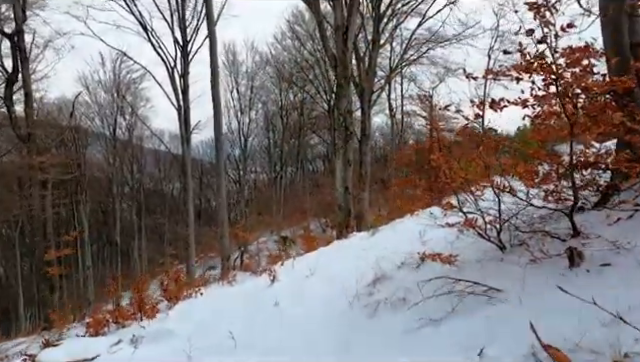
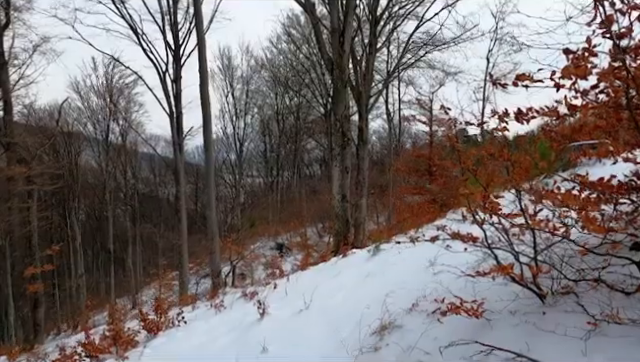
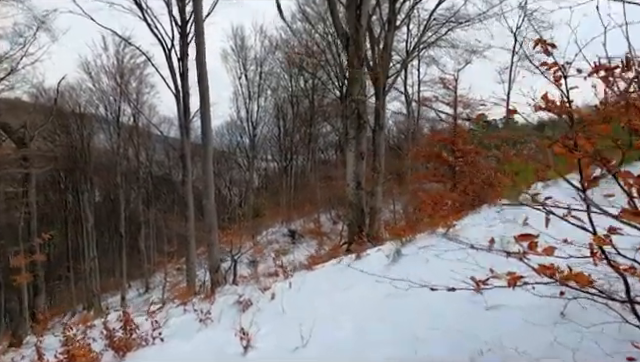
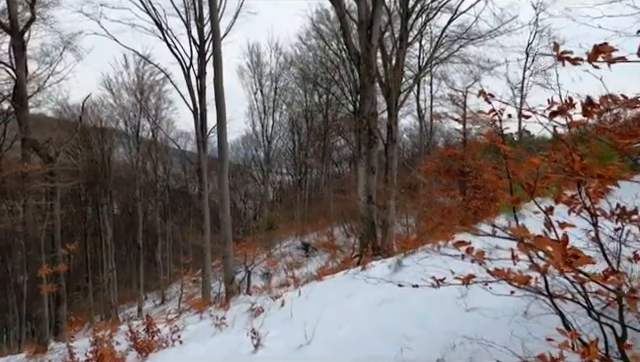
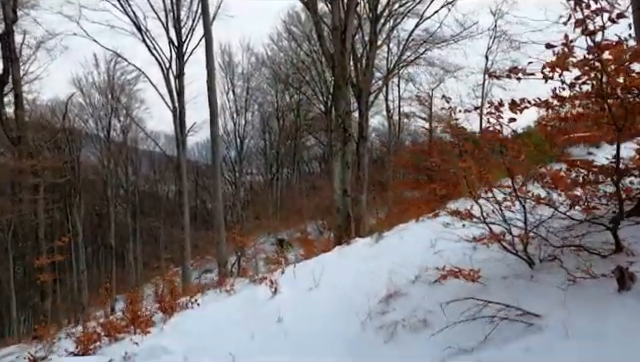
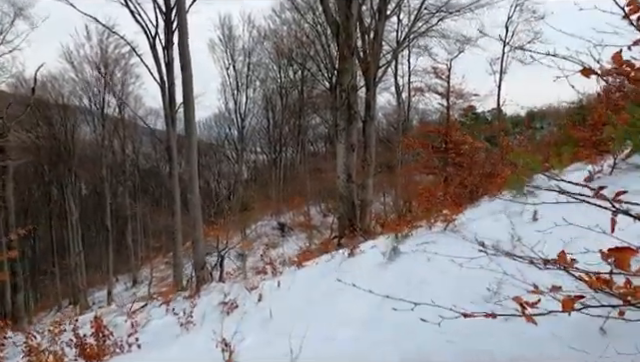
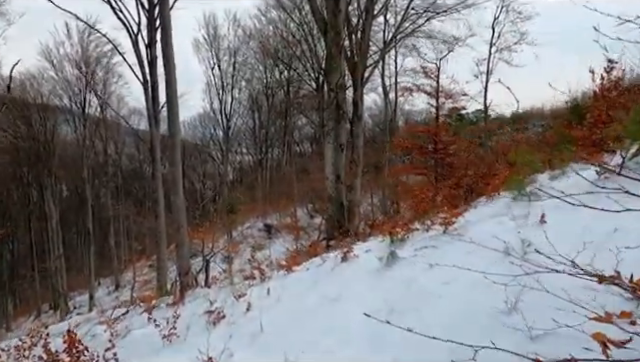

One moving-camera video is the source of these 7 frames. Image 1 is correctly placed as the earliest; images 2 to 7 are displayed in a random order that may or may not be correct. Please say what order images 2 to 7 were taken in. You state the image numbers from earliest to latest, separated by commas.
5, 2, 4, 3, 6, 7
